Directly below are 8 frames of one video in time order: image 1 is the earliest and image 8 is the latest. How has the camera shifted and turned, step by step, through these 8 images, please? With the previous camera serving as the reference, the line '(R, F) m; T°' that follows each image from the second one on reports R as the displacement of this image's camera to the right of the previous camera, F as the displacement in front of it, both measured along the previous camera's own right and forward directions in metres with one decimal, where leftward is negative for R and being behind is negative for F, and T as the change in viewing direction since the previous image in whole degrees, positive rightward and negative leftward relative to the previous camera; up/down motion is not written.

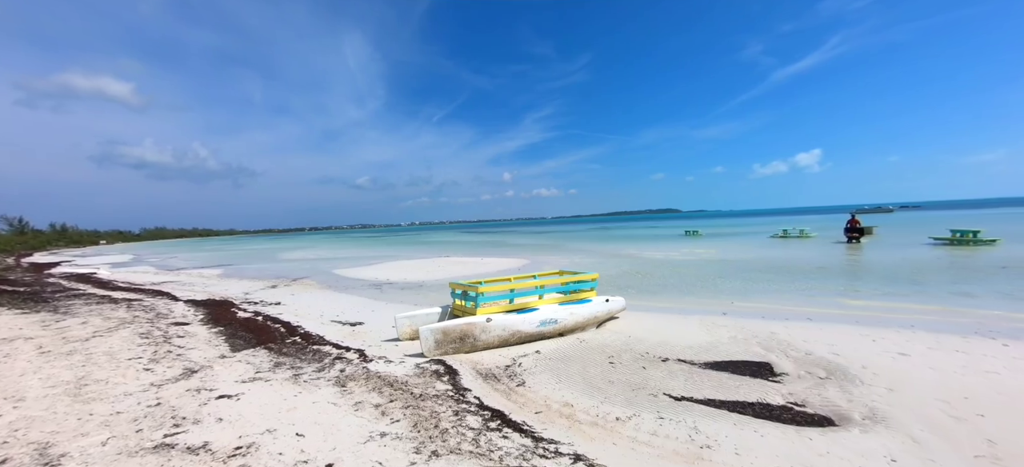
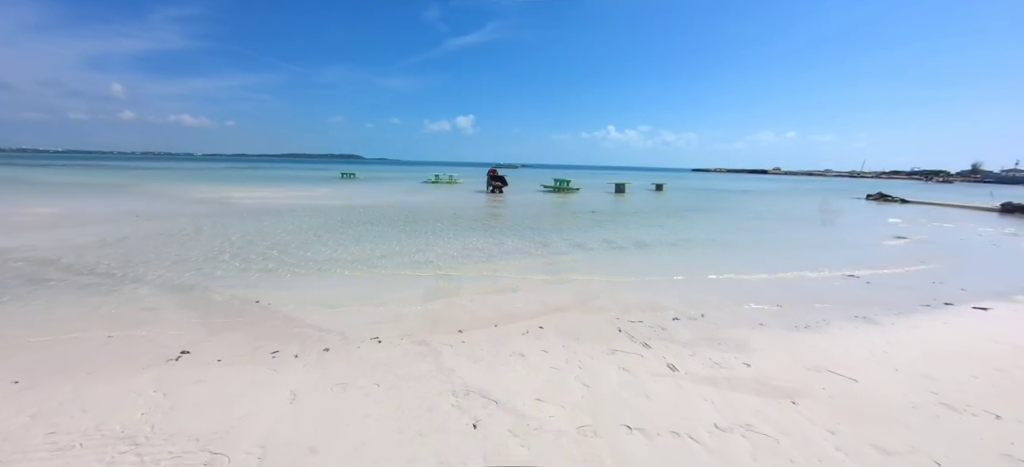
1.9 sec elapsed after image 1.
(0.0, +0.4) m; +2°
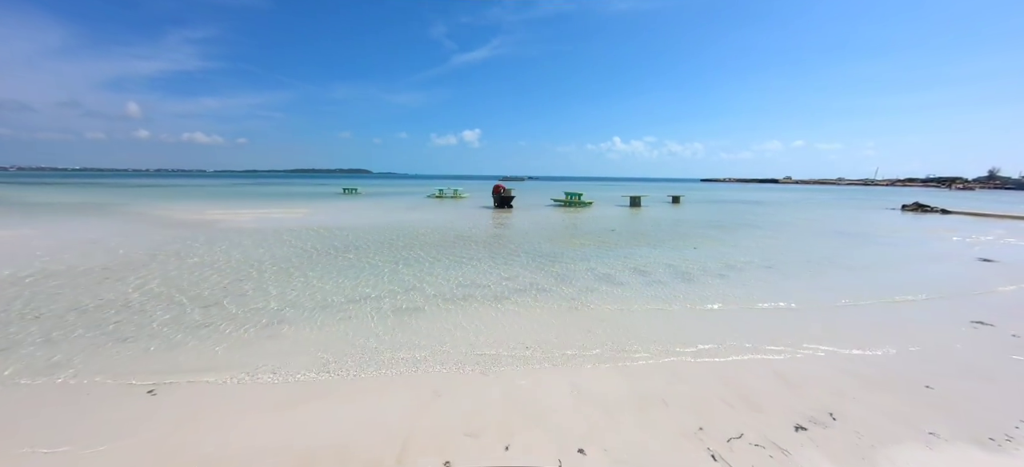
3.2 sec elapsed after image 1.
(-0.1, +1.7) m; -1°
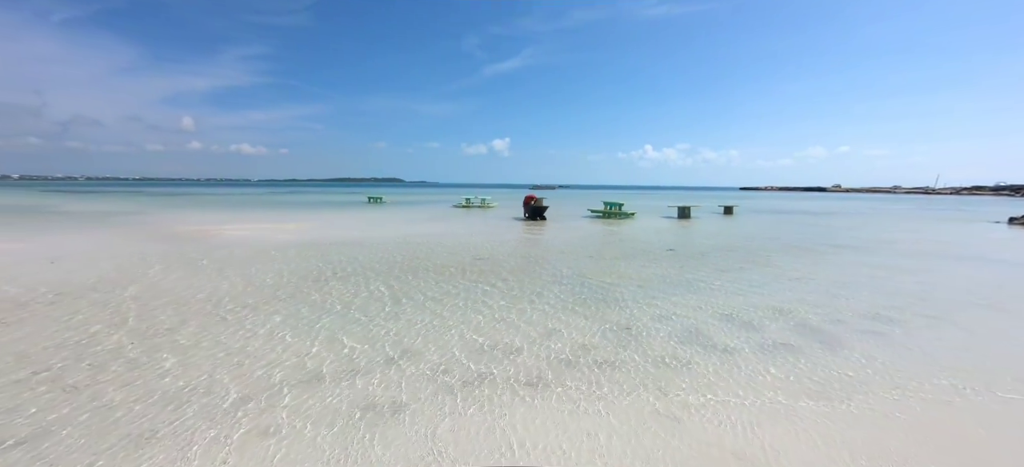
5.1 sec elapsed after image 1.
(-0.2, +2.3) m; -4°
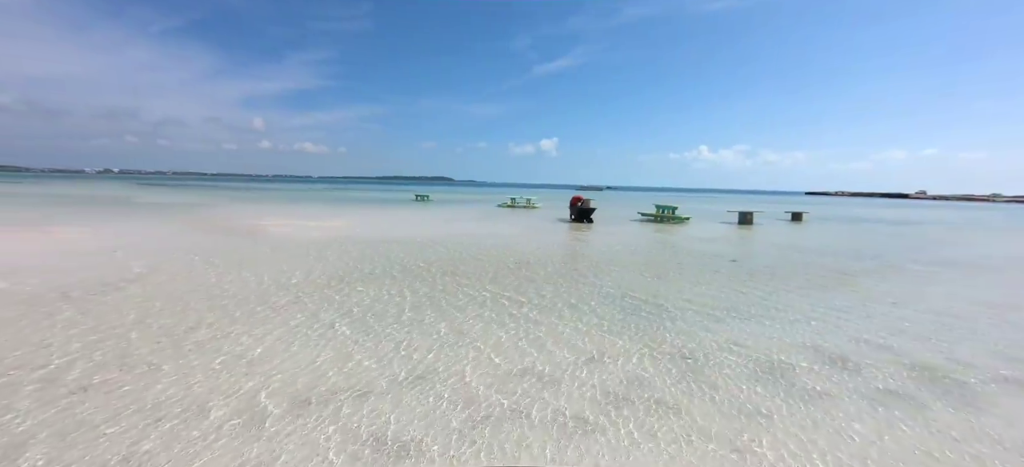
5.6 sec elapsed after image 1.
(0.0, +0.6) m; -7°
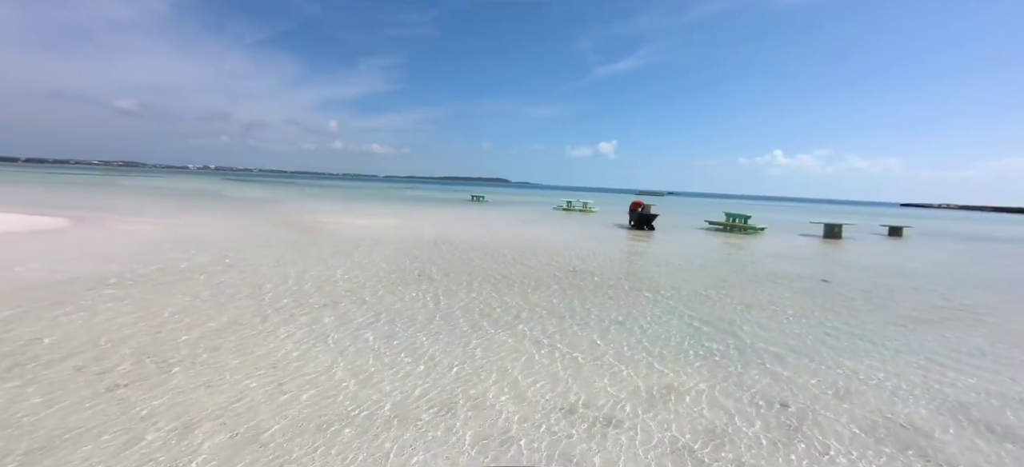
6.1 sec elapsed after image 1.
(0.0, +0.5) m; -8°
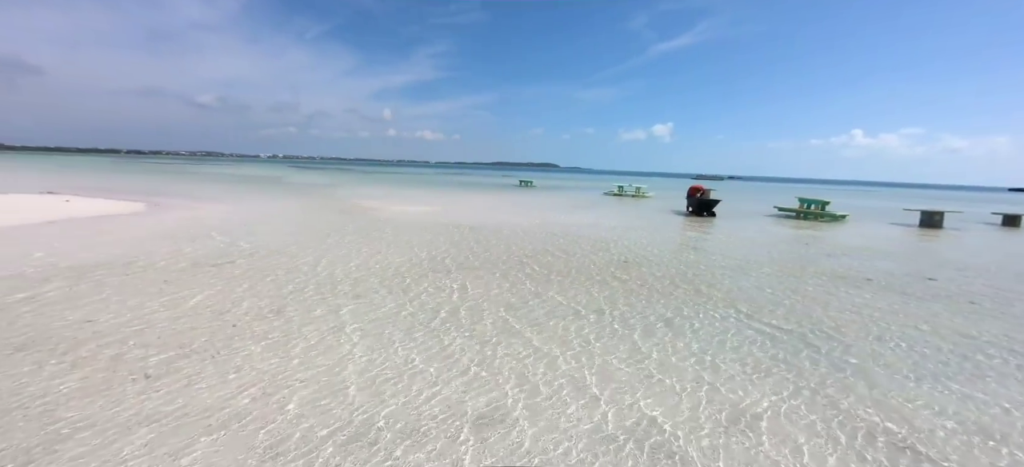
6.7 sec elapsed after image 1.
(0.0, +0.4) m; -7°
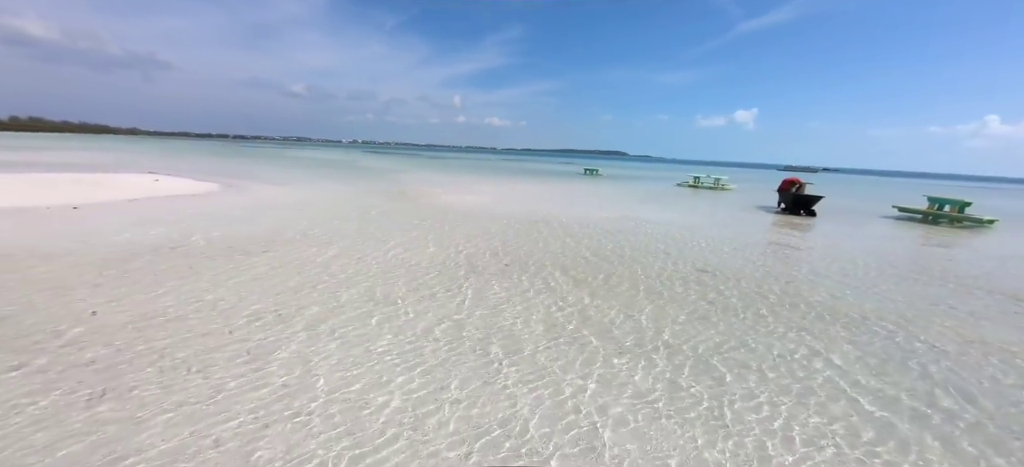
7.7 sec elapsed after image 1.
(+0.1, +0.7) m; -9°
